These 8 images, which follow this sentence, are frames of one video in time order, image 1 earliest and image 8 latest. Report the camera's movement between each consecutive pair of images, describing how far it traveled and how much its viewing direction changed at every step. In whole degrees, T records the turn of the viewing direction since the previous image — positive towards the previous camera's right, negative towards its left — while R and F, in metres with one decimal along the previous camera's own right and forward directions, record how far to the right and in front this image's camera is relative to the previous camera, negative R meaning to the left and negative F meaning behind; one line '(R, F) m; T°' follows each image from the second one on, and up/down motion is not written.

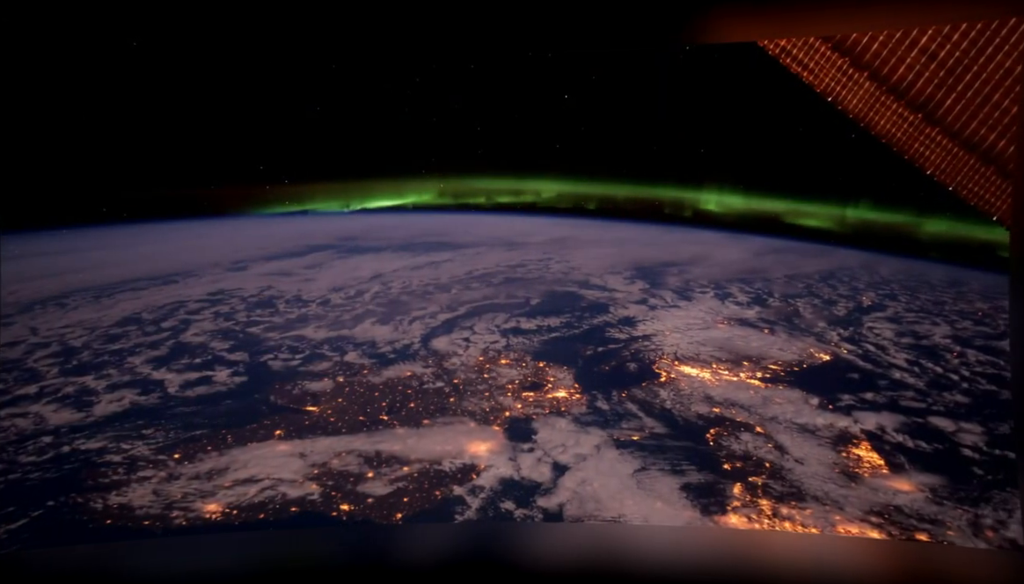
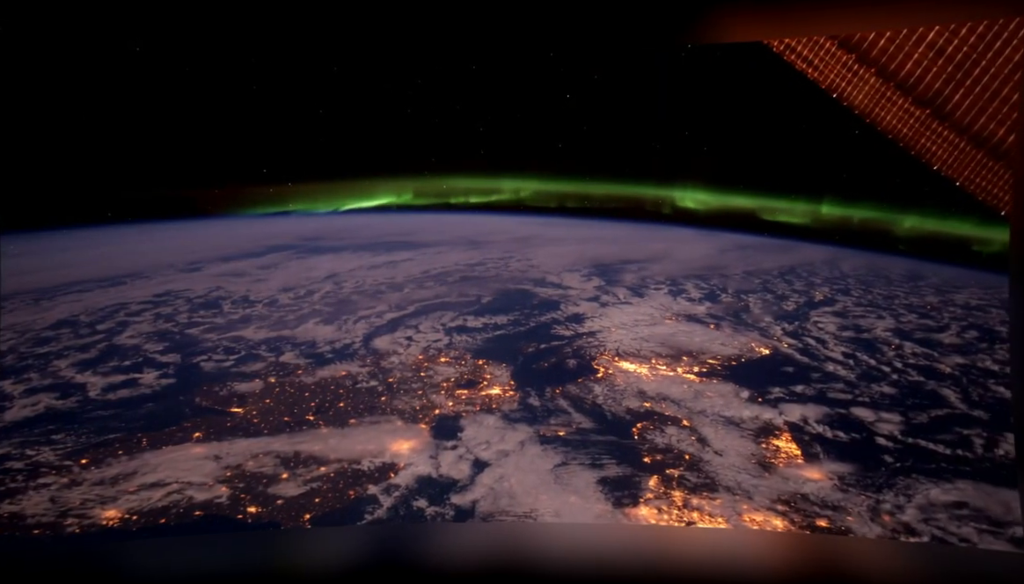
(+0.4, 0.0) m; +2°
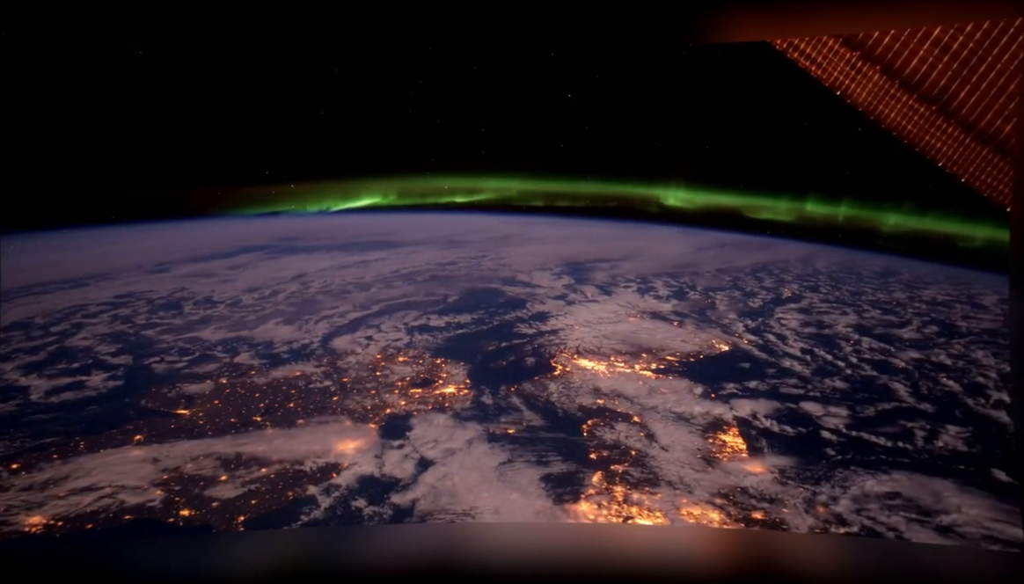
(+0.3, 0.0) m; +2°
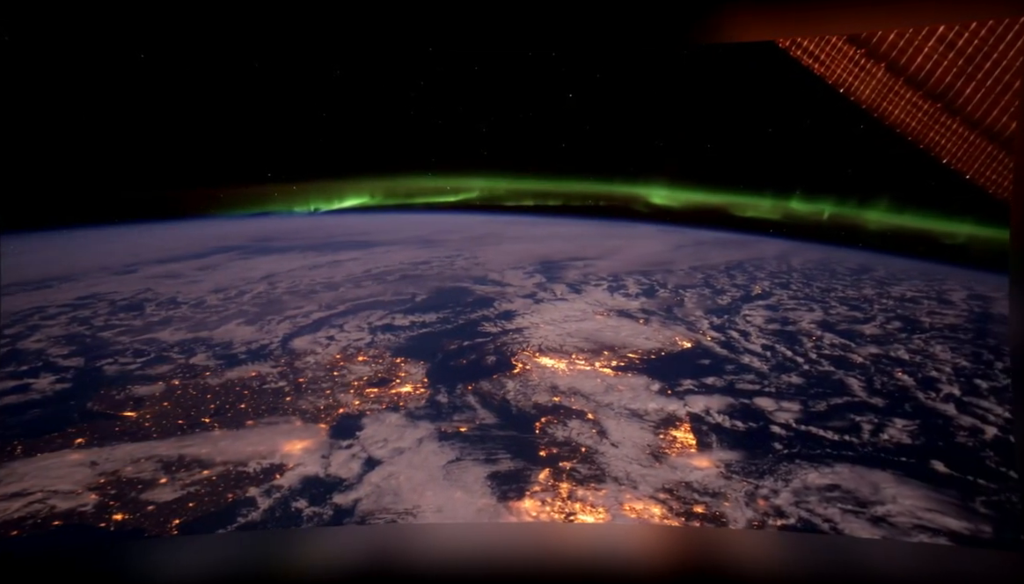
(+0.2, 0.0) m; +2°
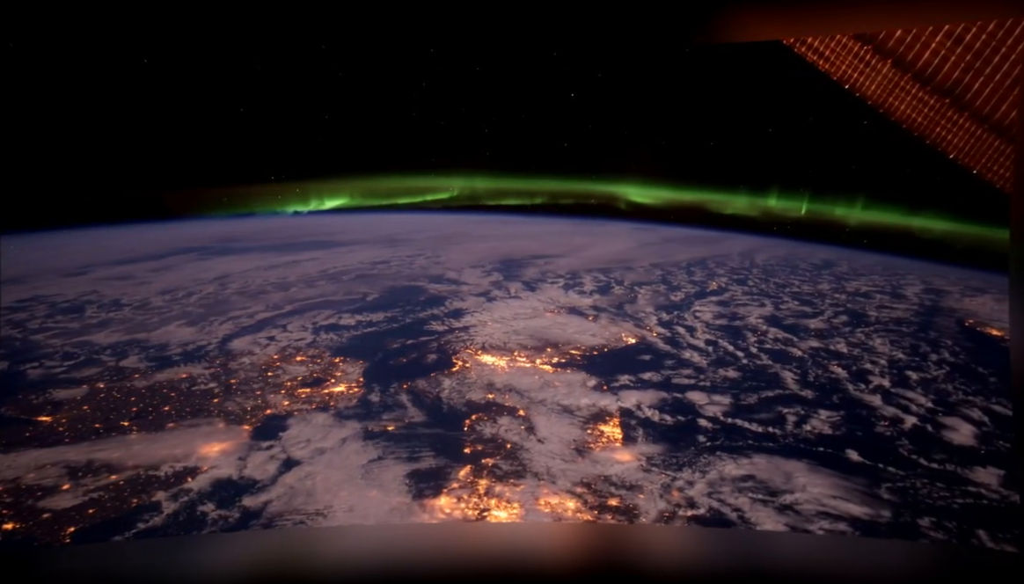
(+0.4, 0.0) m; +2°
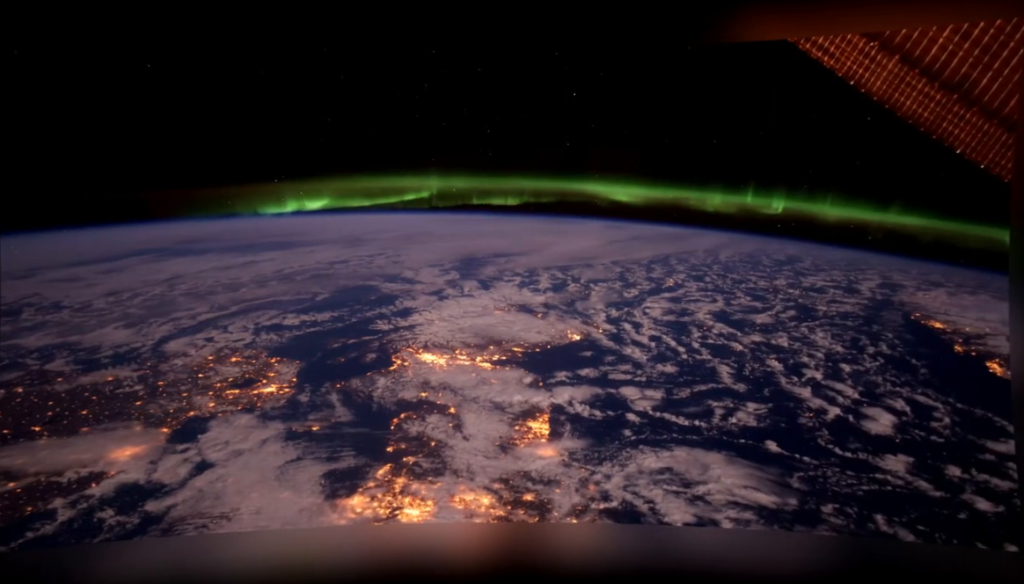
(+0.4, 0.0) m; +2°
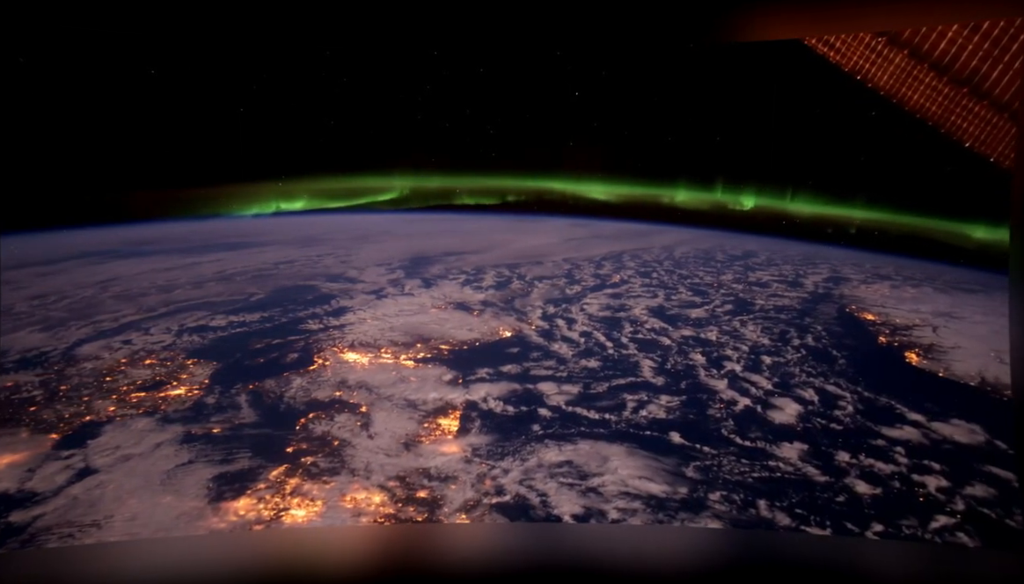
(+0.5, 0.0) m; +3°
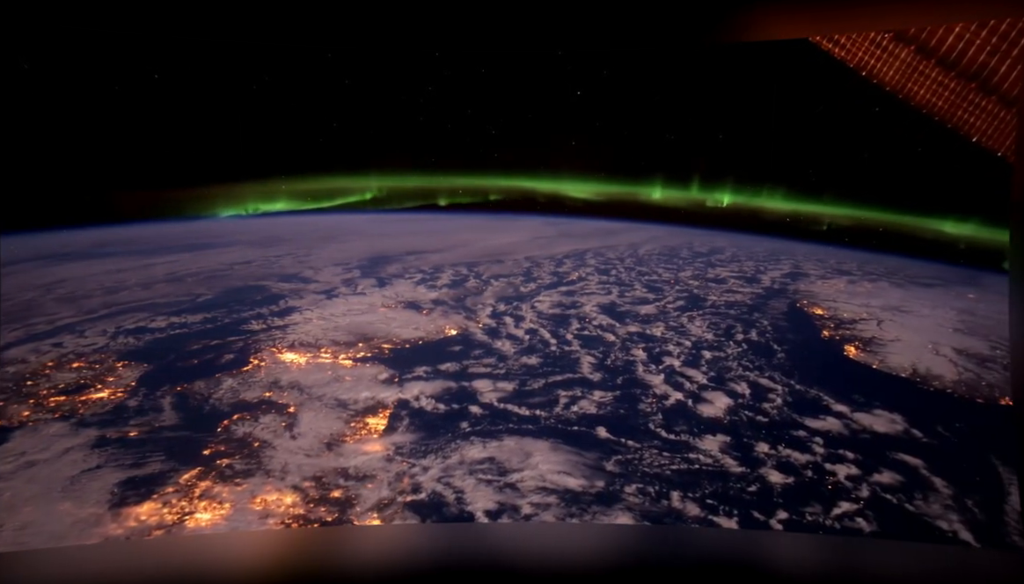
(+0.4, 0.0) m; +2°
